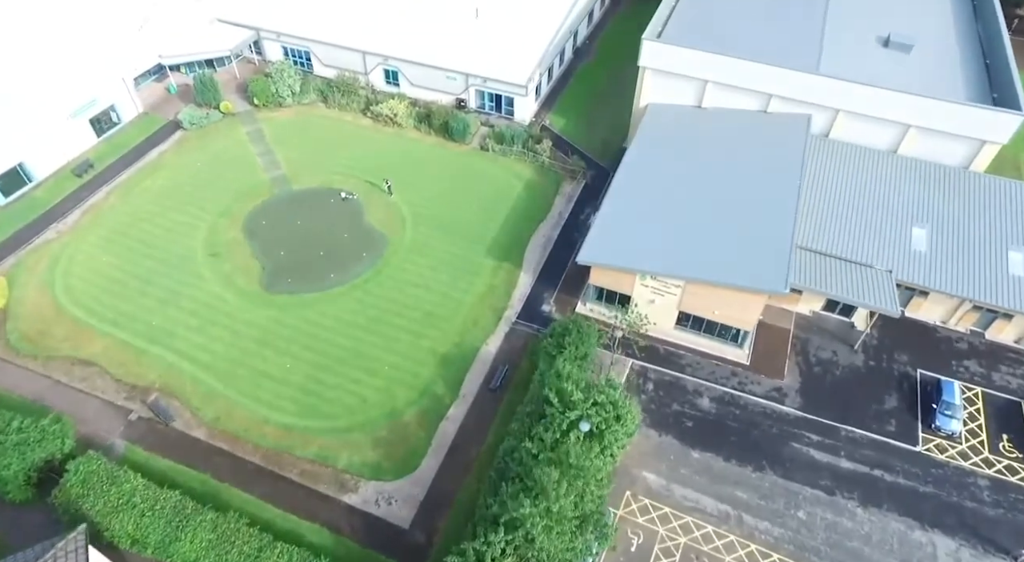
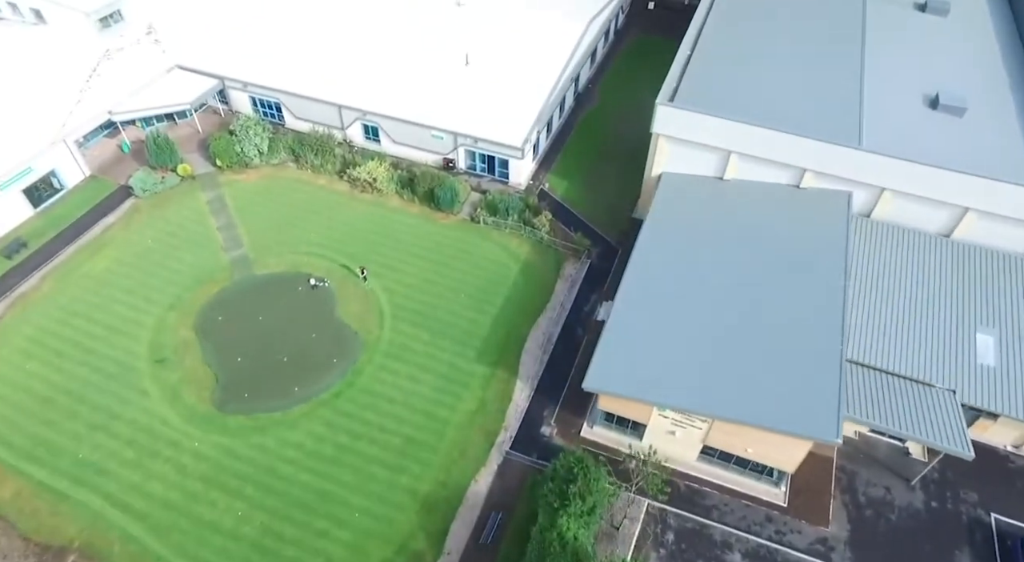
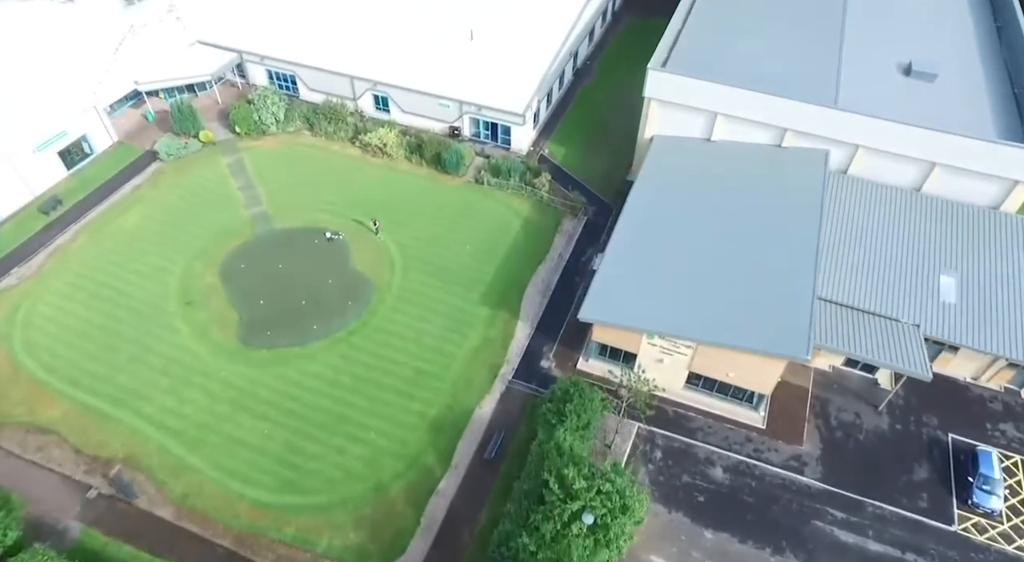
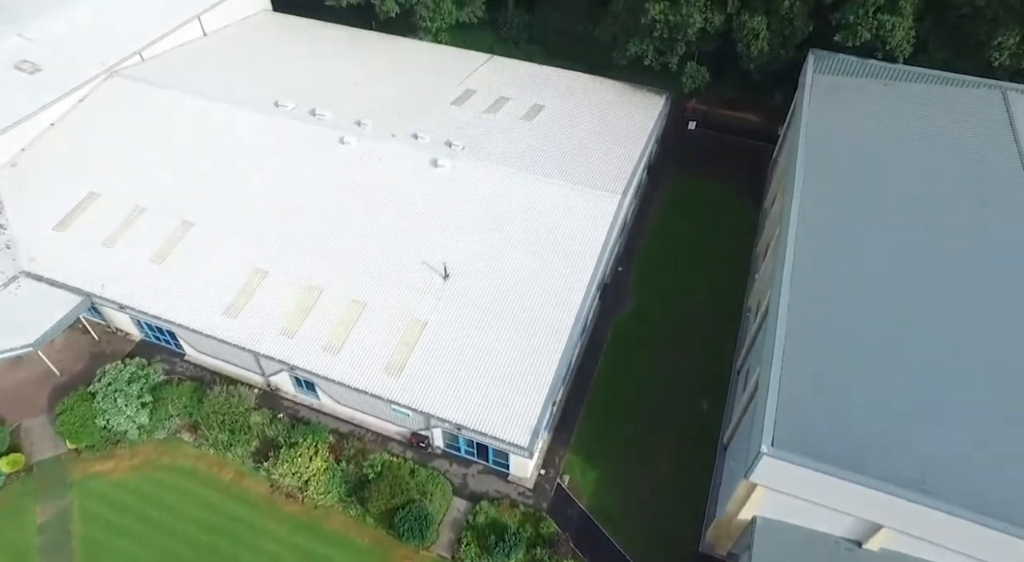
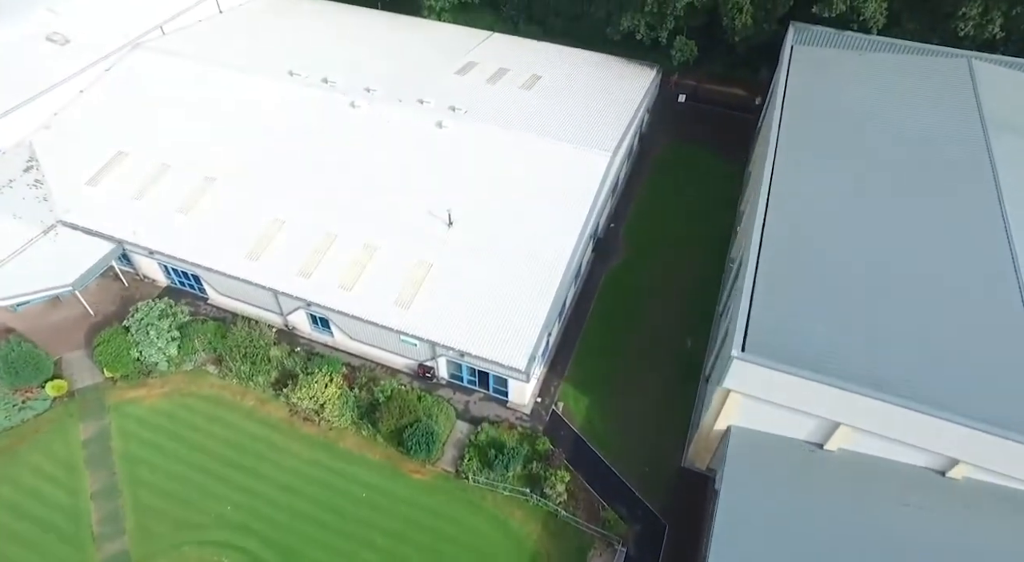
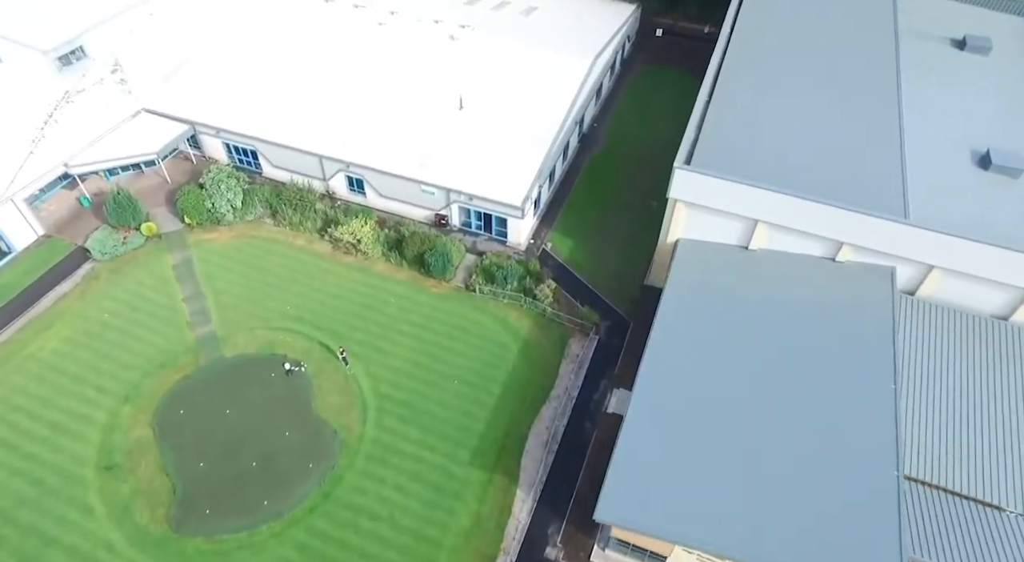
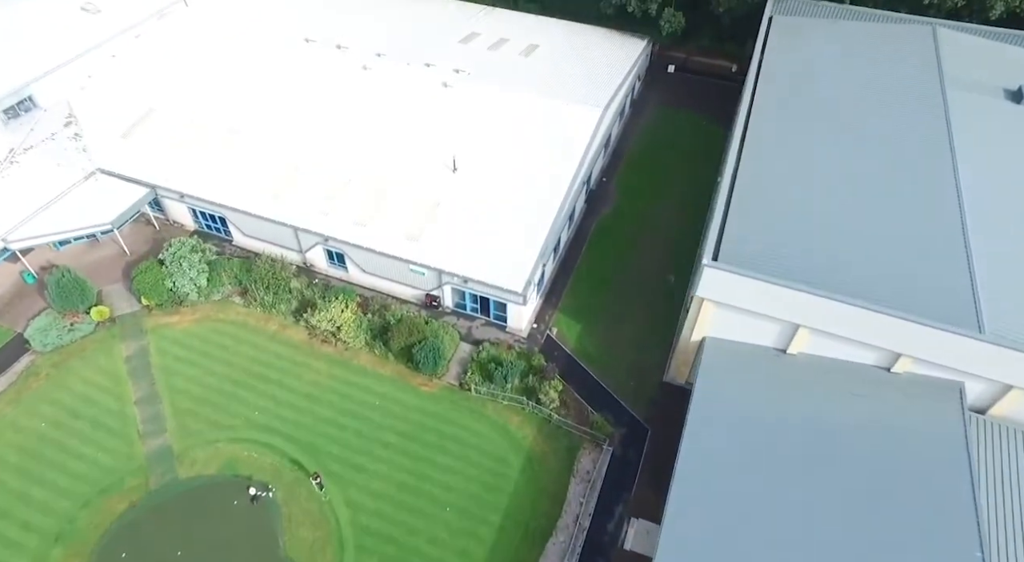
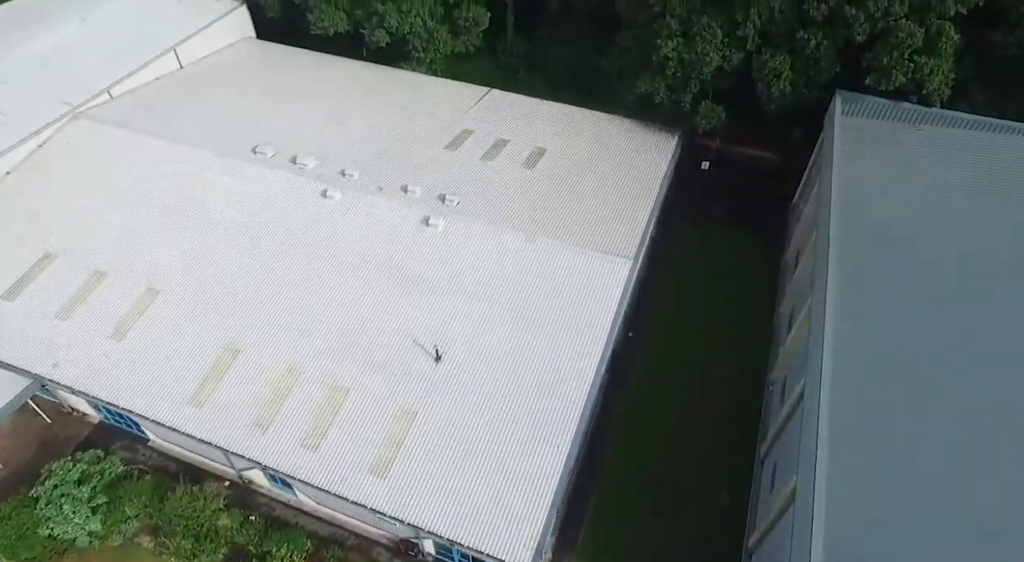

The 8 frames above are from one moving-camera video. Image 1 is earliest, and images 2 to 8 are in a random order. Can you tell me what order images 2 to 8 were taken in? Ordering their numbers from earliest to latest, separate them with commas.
3, 2, 6, 7, 5, 4, 8
